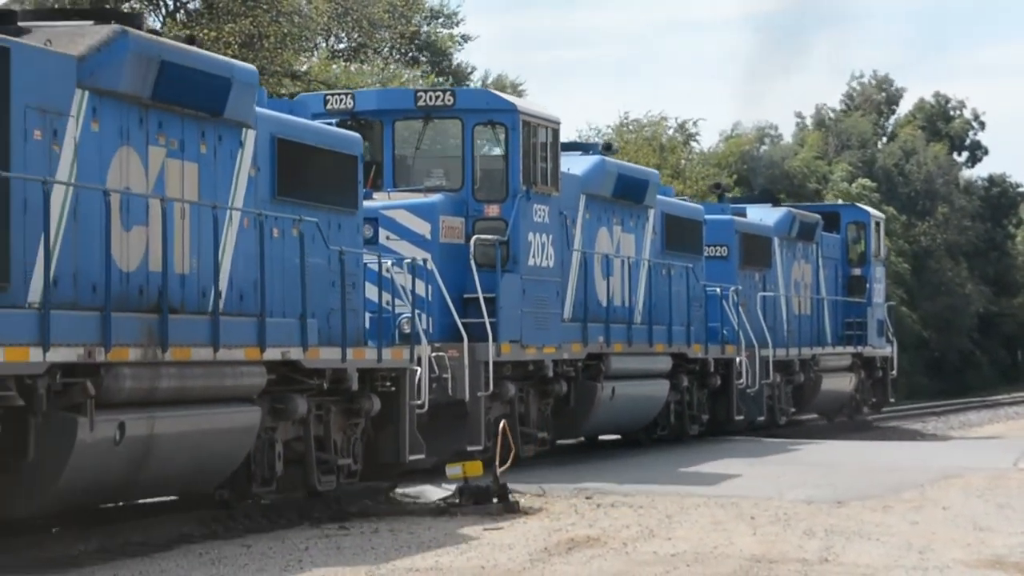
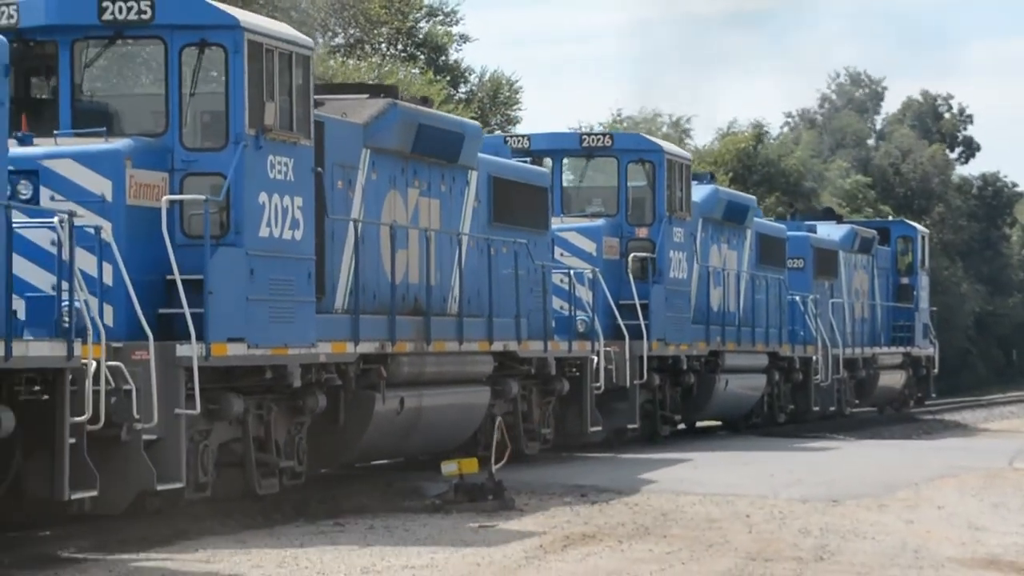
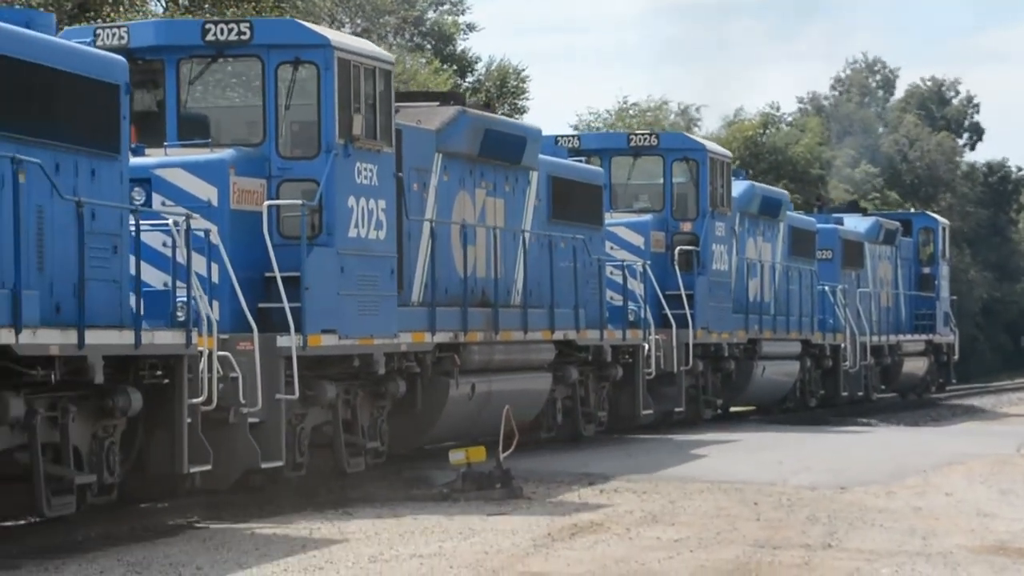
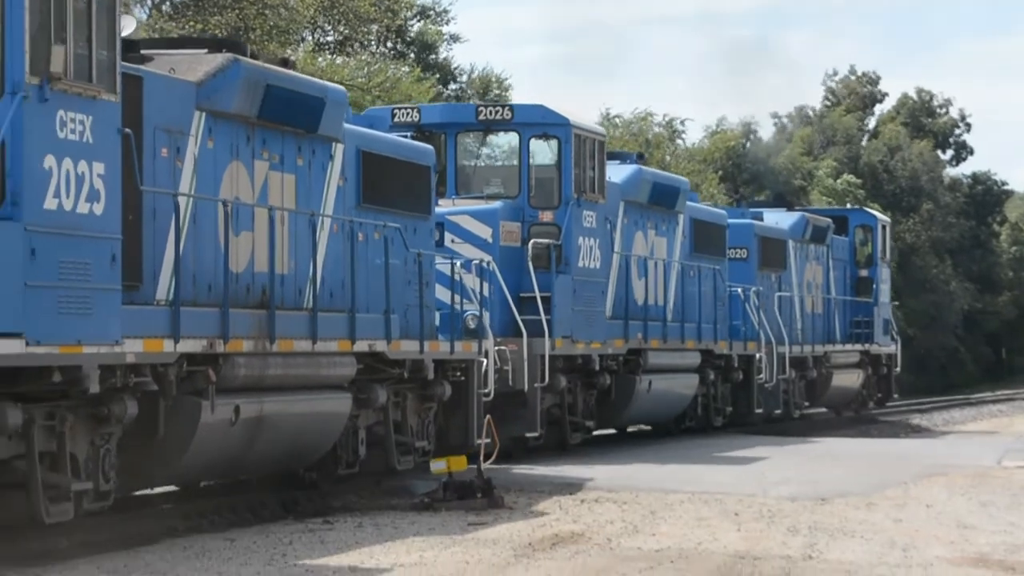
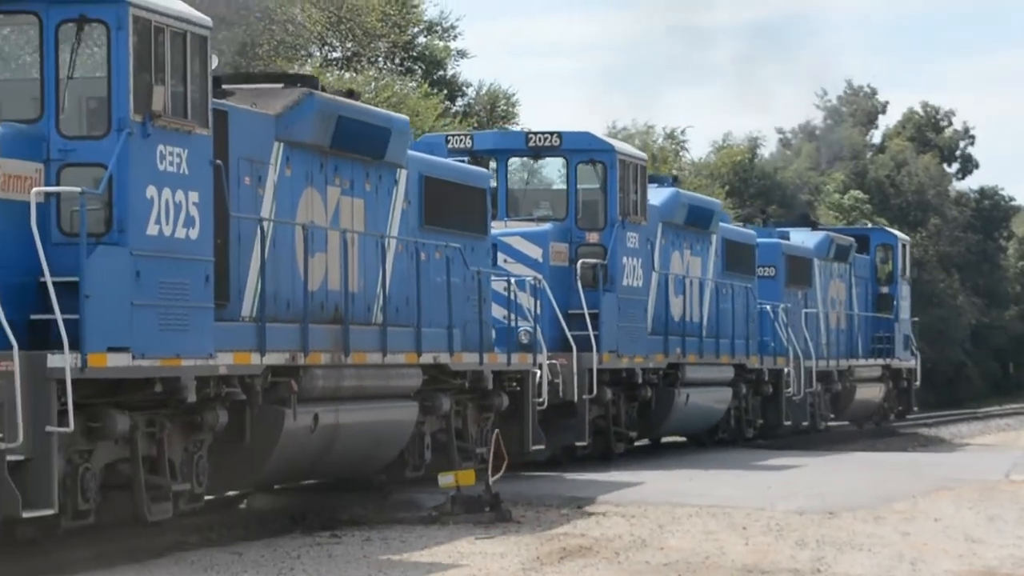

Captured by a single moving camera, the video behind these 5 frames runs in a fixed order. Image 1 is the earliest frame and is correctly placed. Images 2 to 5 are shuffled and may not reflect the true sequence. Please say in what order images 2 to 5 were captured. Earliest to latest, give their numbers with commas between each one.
4, 5, 2, 3
